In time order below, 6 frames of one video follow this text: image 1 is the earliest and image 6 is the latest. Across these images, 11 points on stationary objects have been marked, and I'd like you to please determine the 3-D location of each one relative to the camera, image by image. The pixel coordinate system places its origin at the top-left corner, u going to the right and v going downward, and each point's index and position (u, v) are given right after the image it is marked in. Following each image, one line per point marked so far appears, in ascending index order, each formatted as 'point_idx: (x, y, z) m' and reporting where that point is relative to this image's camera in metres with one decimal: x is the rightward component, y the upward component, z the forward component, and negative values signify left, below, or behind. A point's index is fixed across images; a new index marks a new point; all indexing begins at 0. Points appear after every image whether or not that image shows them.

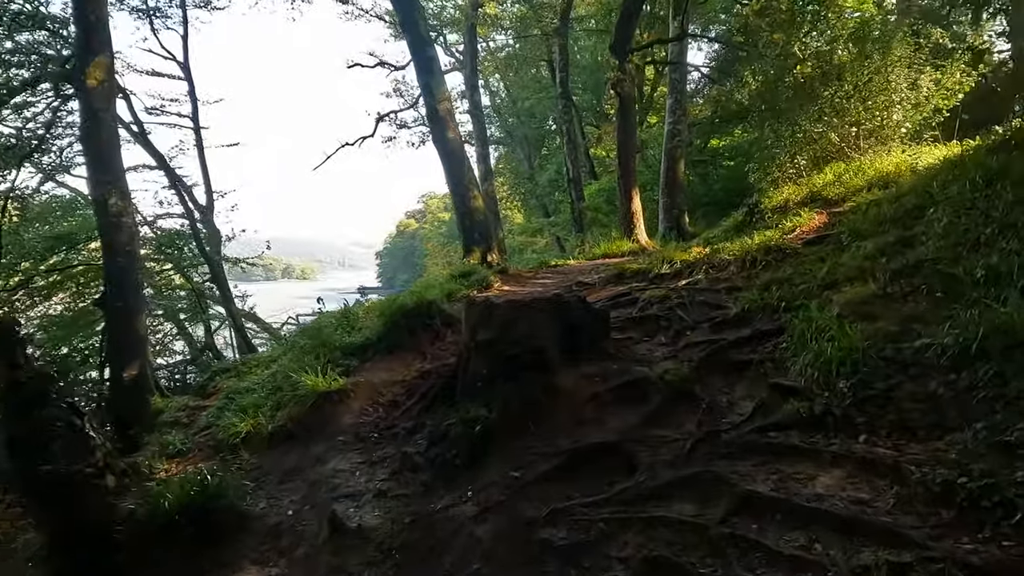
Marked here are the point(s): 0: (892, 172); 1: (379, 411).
0: (+5.6, +1.7, +9.8) m
1: (-1.4, -1.3, +7.0) m
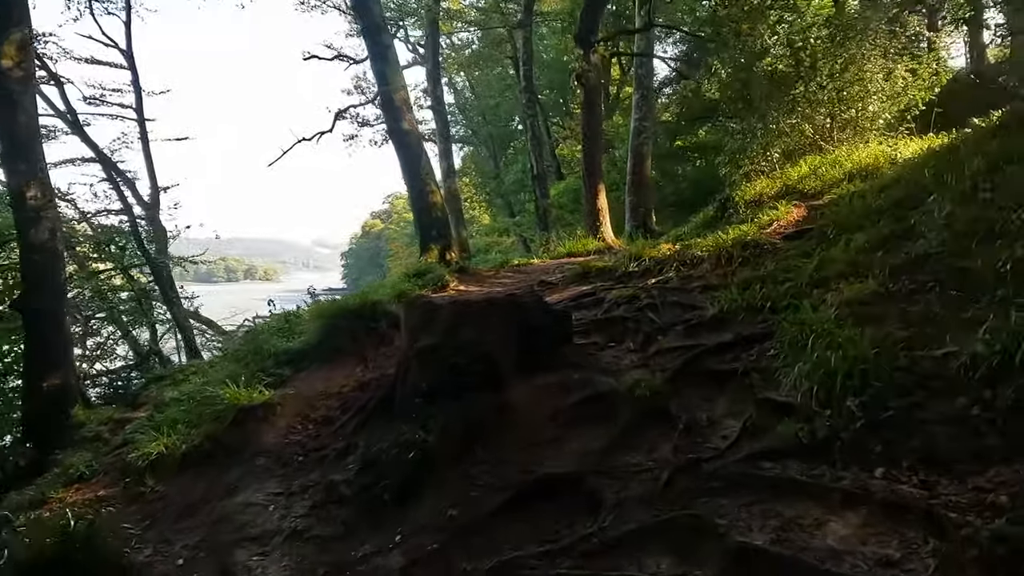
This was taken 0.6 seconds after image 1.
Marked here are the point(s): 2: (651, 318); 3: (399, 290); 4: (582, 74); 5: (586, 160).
0: (+5.0, +1.7, +9.2) m
1: (-1.9, -1.3, +6.1) m
2: (+1.2, -0.3, +5.9) m
3: (-1.8, 0.0, +10.5) m
4: (+1.7, +5.2, +16.0) m
5: (+1.9, +3.3, +17.0) m
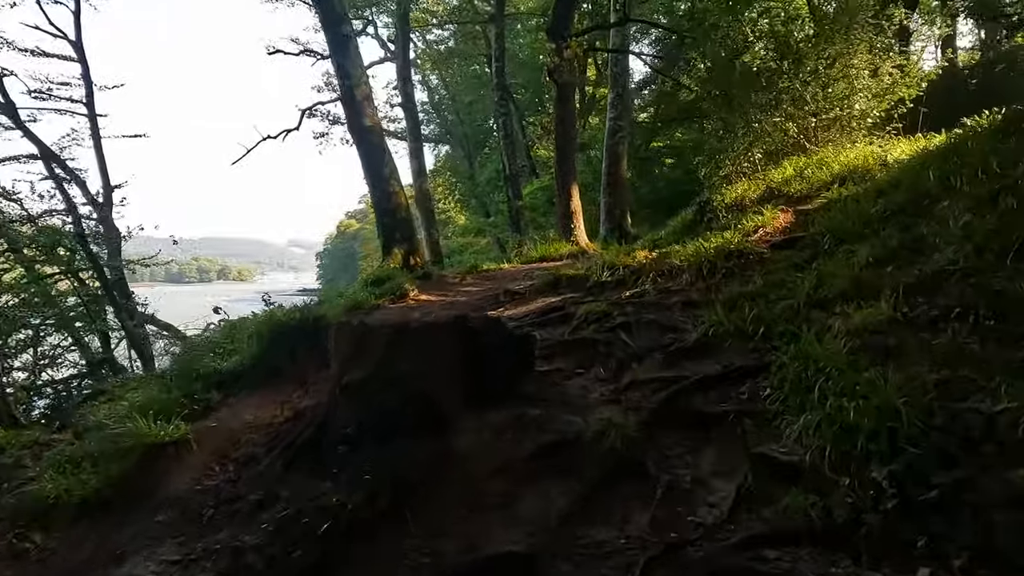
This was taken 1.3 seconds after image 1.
0: (+4.5, +1.6, +8.6) m
1: (-2.2, -1.4, +5.2) m
2: (+0.9, -0.4, +5.2) m
3: (-2.3, -0.2, +9.7) m
4: (+1.0, +5.0, +15.3) m
5: (+1.2, +3.1, +16.3) m
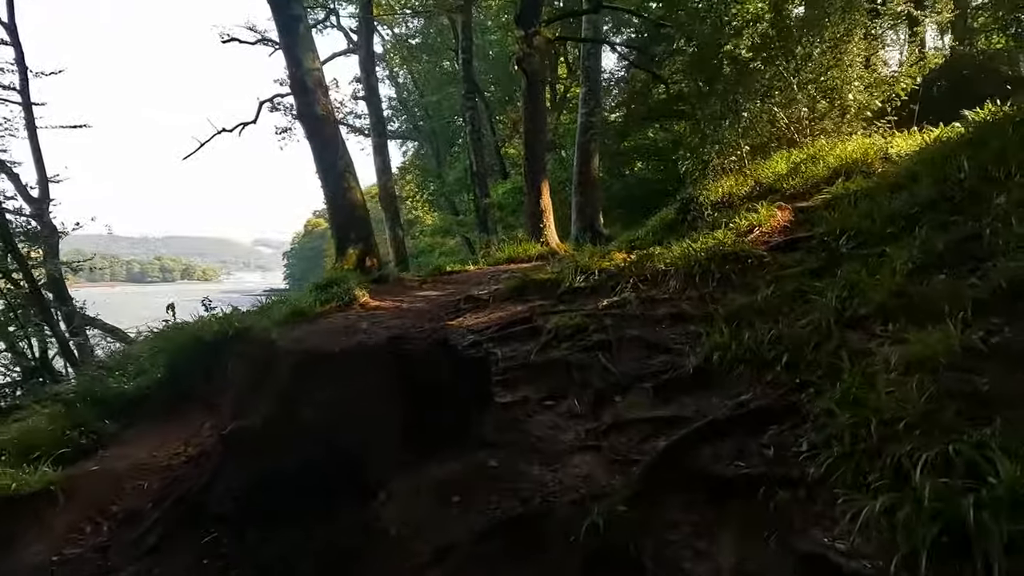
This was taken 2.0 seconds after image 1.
0: (+4.1, +1.5, +7.8) m
1: (-2.5, -1.5, +4.1) m
2: (+0.6, -0.5, +4.2) m
3: (-2.8, -0.3, +8.5) m
4: (+0.2, +5.0, +14.3) m
5: (+0.4, +3.0, +15.3) m
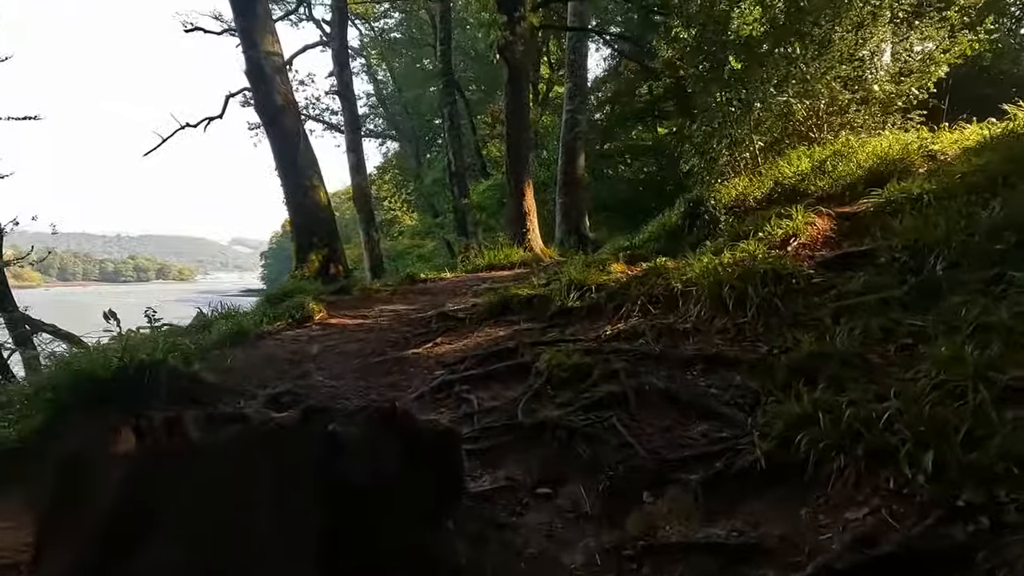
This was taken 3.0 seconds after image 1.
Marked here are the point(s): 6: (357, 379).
0: (+3.9, +1.3, +6.6) m
1: (-2.6, -1.7, +2.8) m
2: (+0.5, -0.7, +3.0) m
3: (-3.0, -0.4, +7.2) m
4: (-0.1, +4.8, +13.1) m
5: (0.0, +2.8, +14.1) m
6: (-1.2, -0.7, +5.2) m
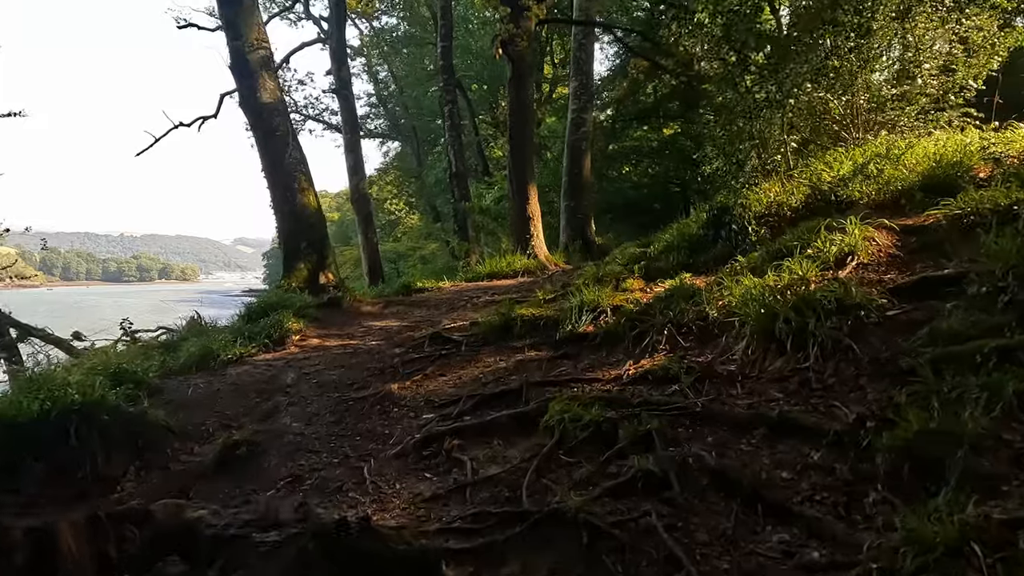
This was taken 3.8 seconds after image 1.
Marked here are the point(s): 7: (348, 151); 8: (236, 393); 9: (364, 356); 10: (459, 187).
0: (+3.9, +1.1, +5.8) m
1: (-2.6, -1.8, +2.0) m
2: (+0.5, -0.8, +2.2) m
3: (-3.0, -0.6, +6.4) m
4: (-0.1, +4.6, +12.3) m
5: (0.0, +2.7, +13.2) m
6: (-1.2, -0.9, +4.4) m
7: (-5.0, +4.2, +19.9) m
8: (-2.2, -0.8, +5.4) m
9: (-1.4, -0.6, +6.3) m
10: (-1.5, +2.8, +18.4) m
